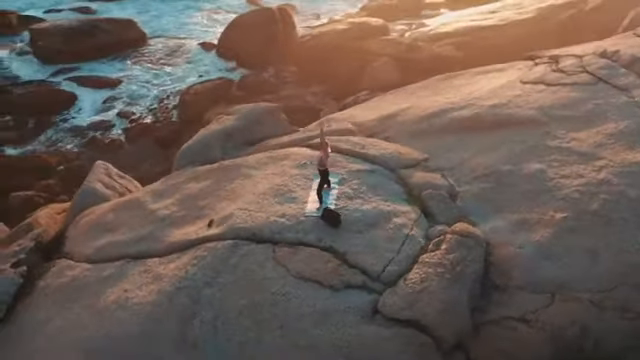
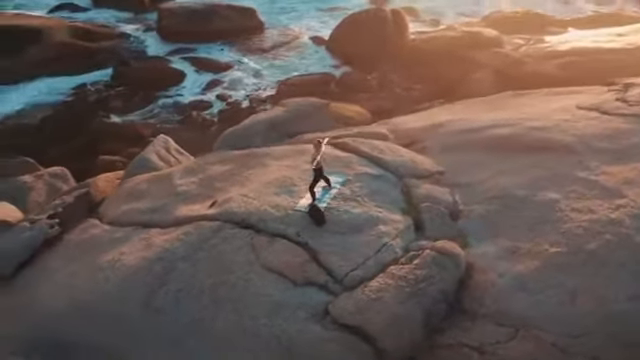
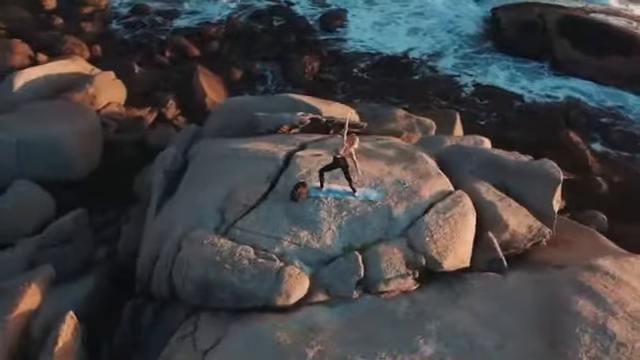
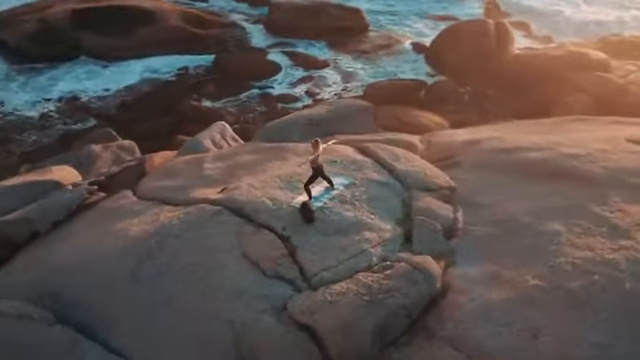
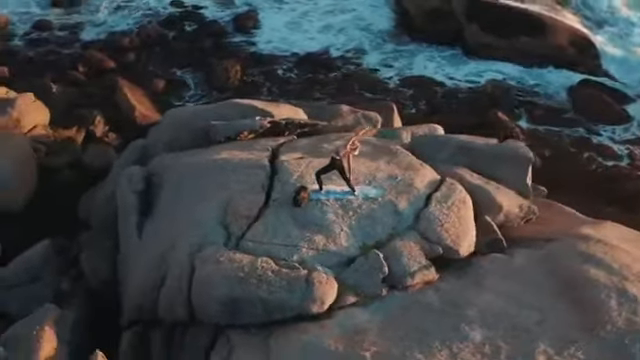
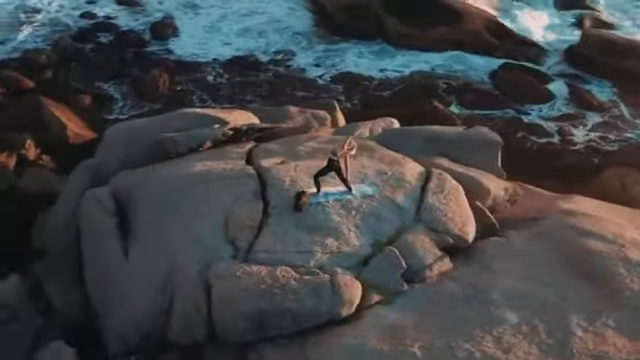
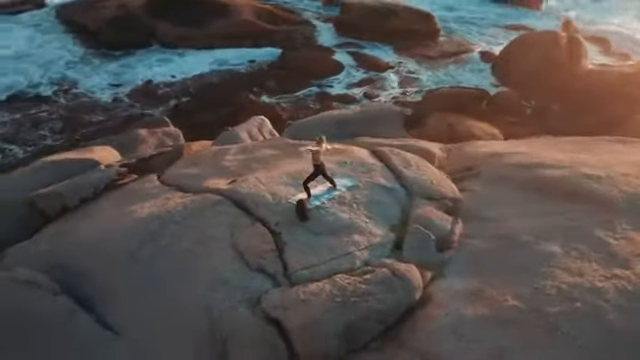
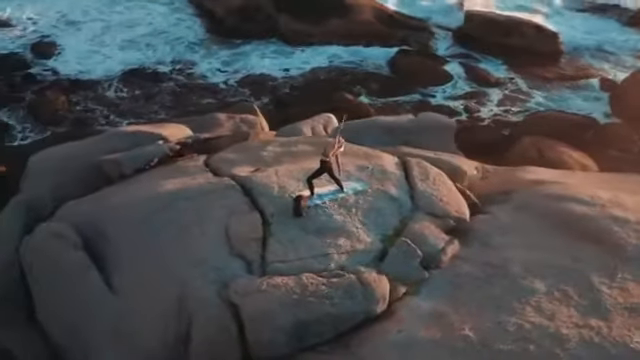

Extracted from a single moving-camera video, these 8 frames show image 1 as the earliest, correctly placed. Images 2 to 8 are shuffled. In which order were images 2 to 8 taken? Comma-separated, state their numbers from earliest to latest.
2, 4, 7, 8, 6, 5, 3
